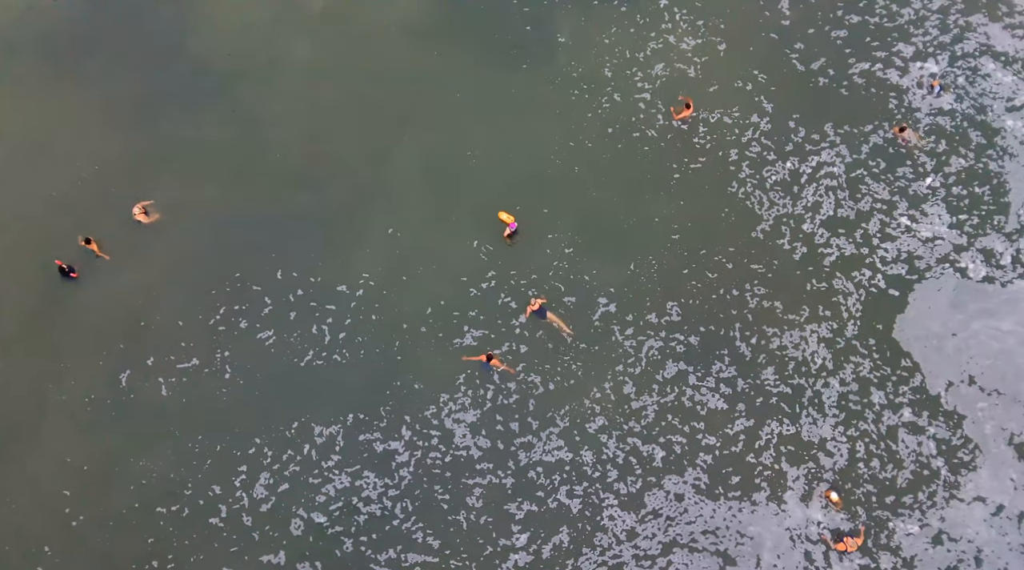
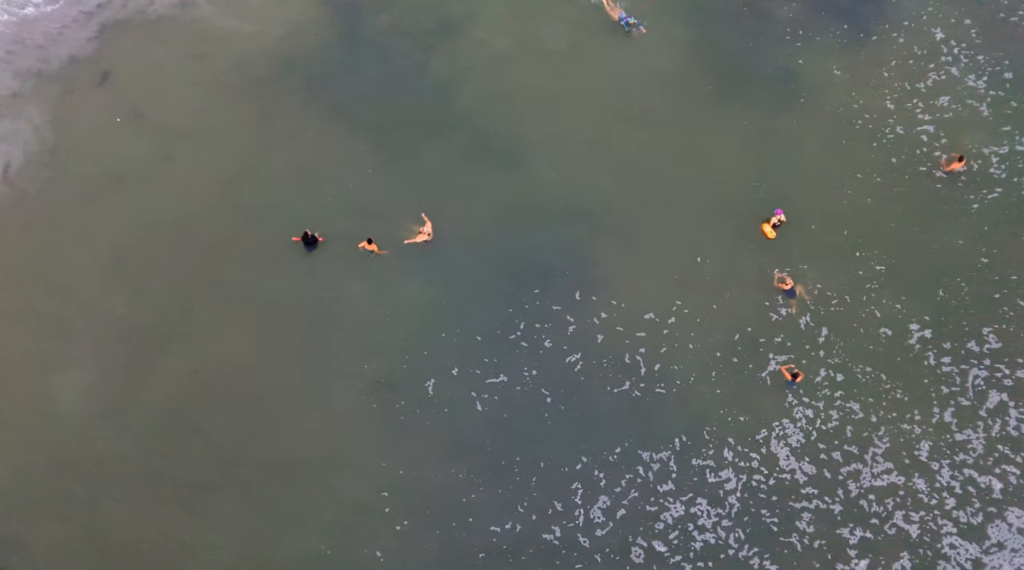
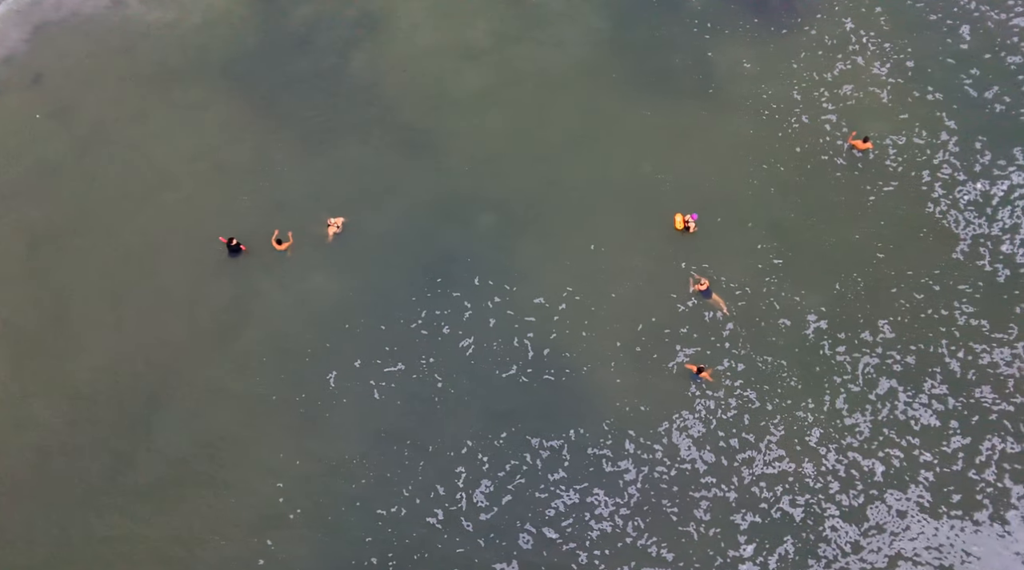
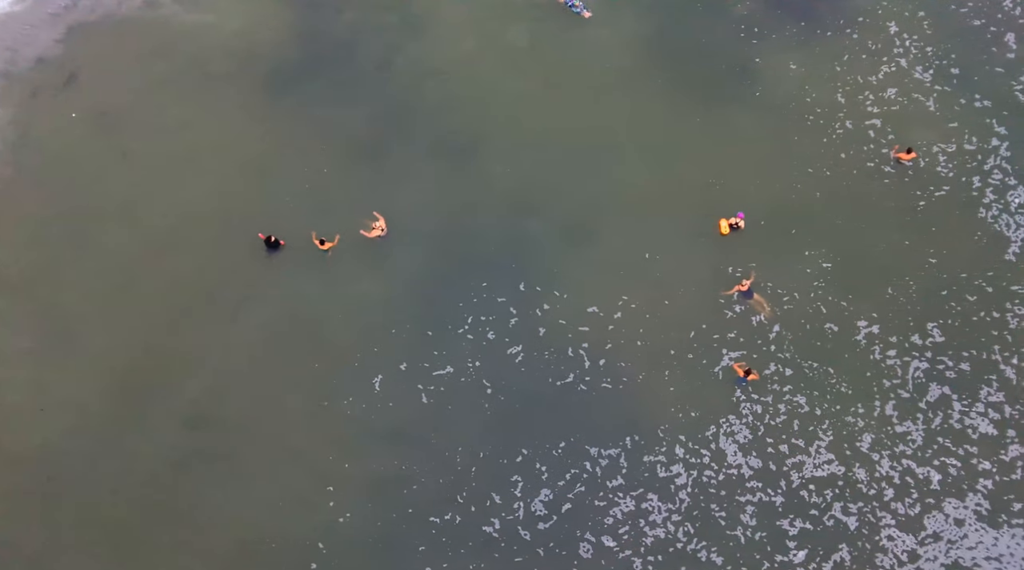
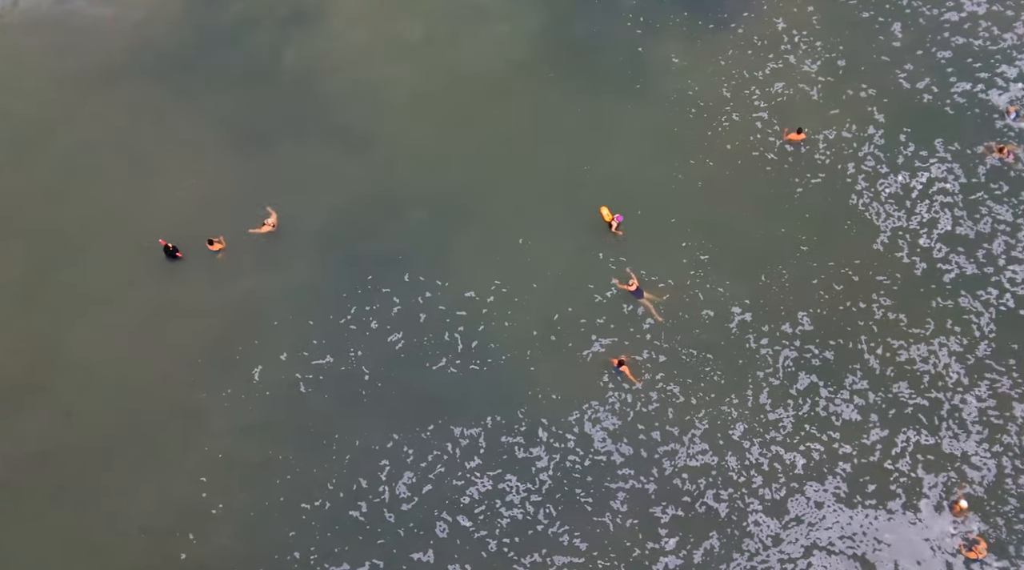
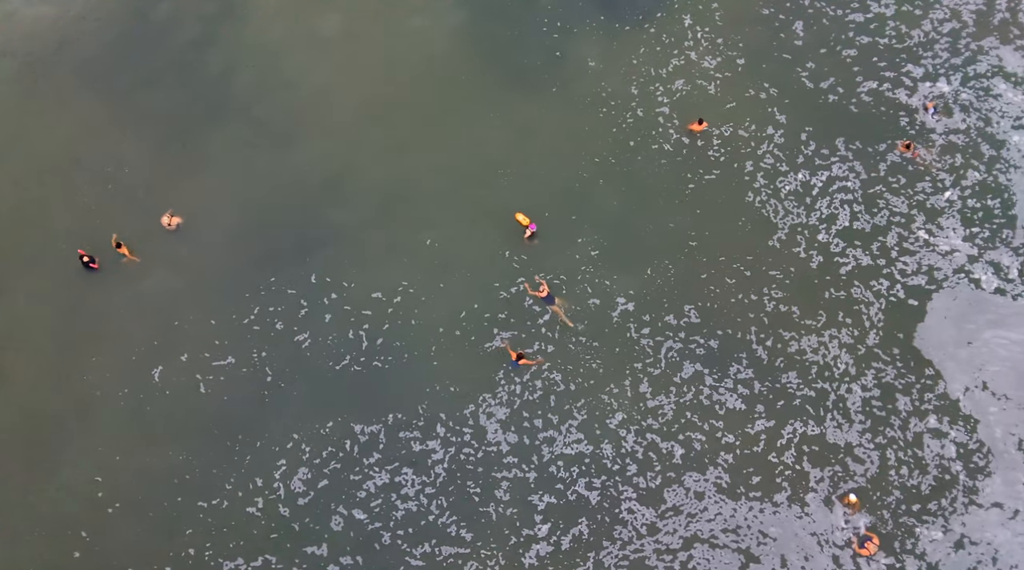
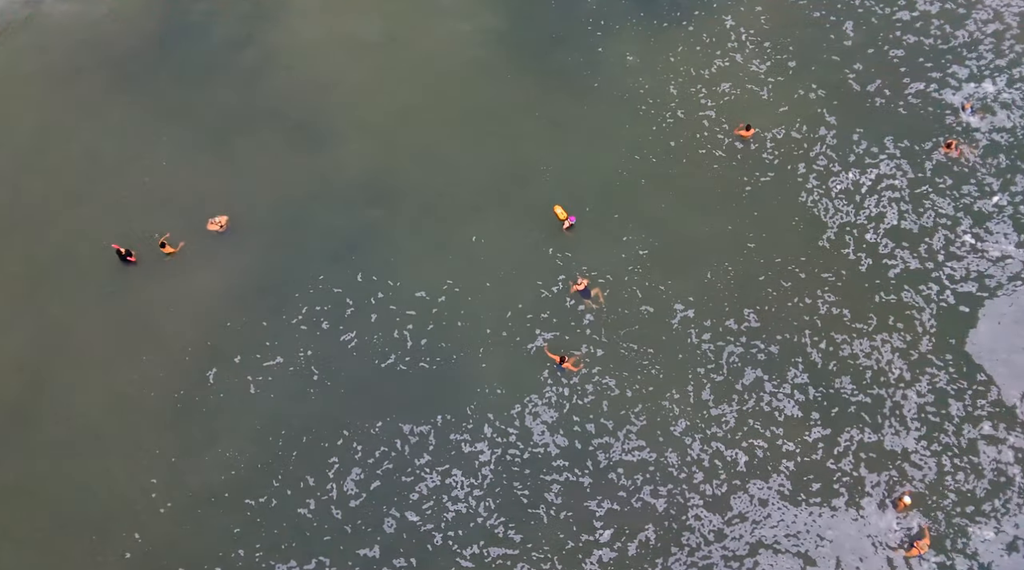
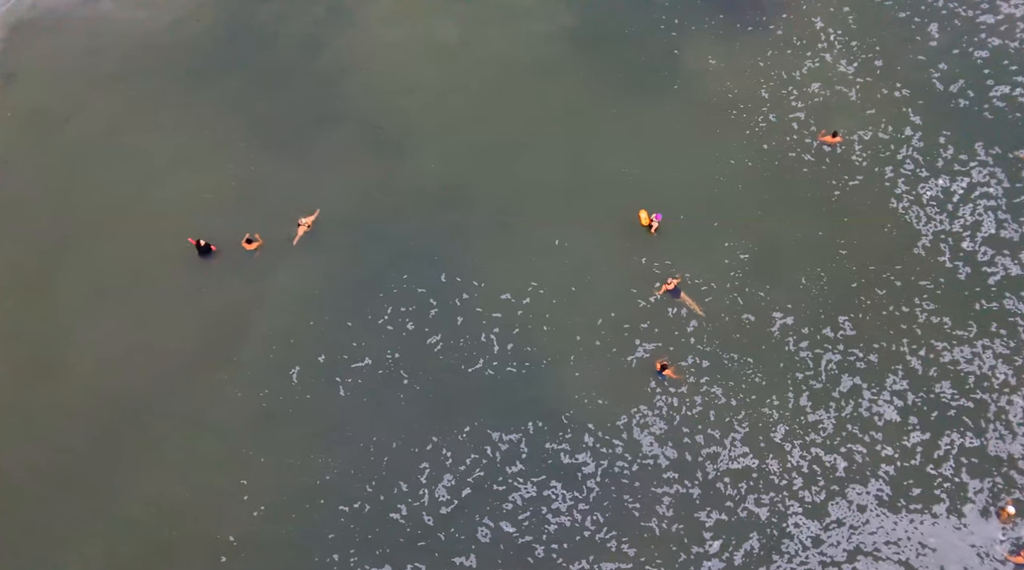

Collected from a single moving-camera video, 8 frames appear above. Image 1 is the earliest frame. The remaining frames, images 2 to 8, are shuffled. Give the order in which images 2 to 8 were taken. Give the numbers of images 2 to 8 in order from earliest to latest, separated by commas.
6, 7, 5, 8, 3, 4, 2
